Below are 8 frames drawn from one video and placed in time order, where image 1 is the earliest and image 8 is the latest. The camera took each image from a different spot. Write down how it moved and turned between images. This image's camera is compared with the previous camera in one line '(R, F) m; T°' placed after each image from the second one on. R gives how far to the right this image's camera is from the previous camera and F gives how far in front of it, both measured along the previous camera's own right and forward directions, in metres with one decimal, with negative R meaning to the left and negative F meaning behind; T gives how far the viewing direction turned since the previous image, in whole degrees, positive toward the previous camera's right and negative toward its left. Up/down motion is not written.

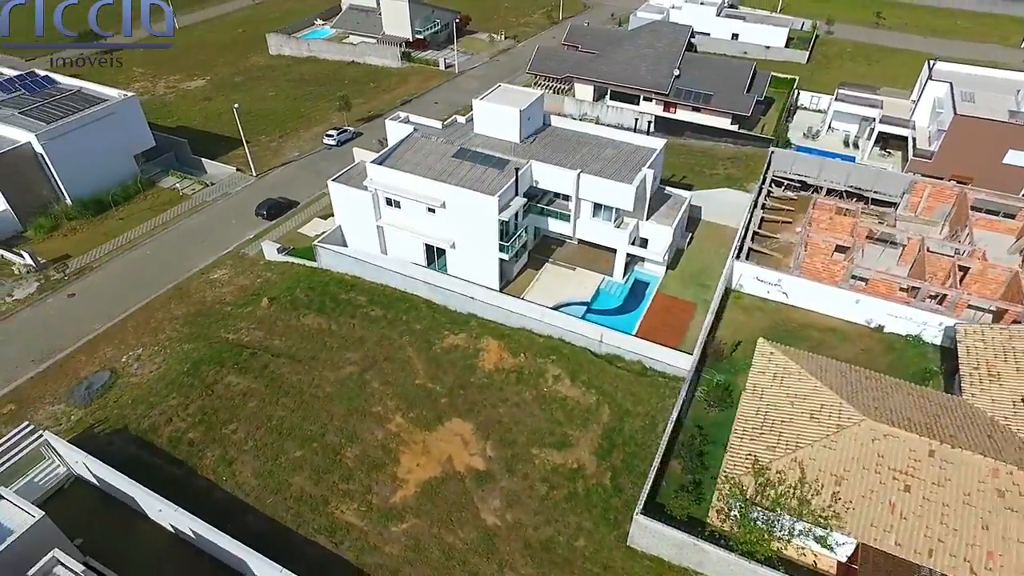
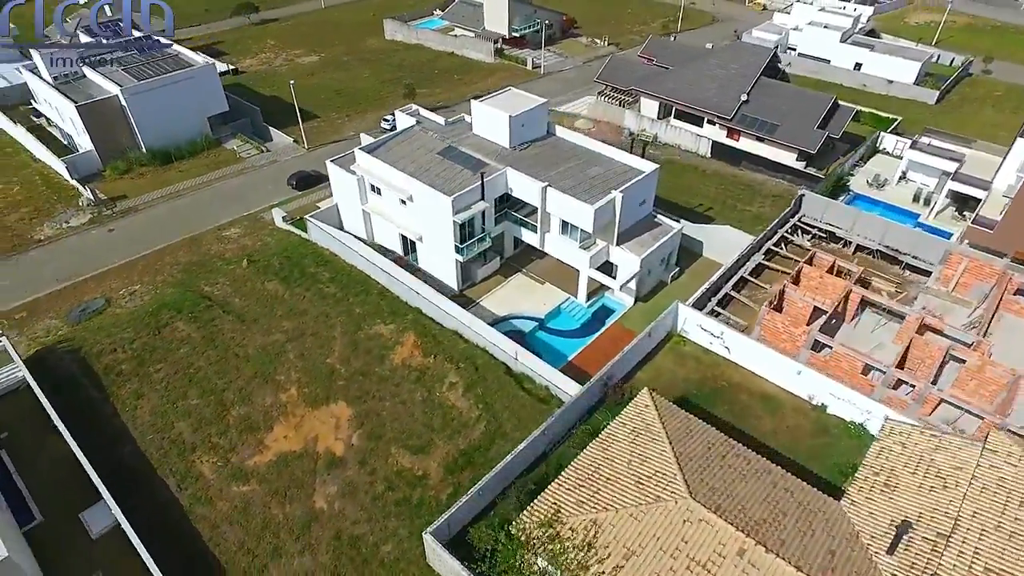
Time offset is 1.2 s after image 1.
(+8.8, +1.1) m; -12°
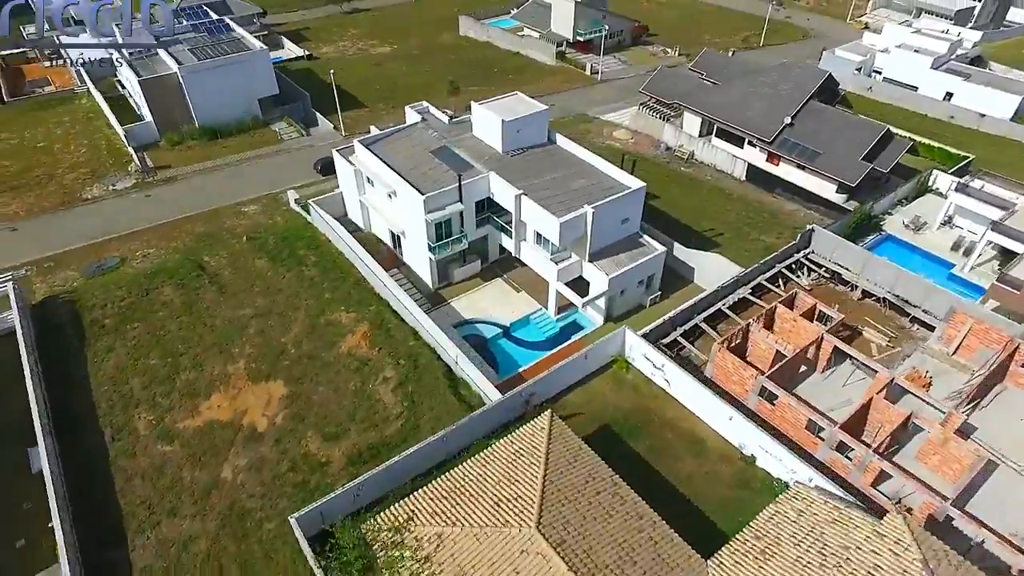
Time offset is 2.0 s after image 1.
(+5.9, +0.5) m; -8°
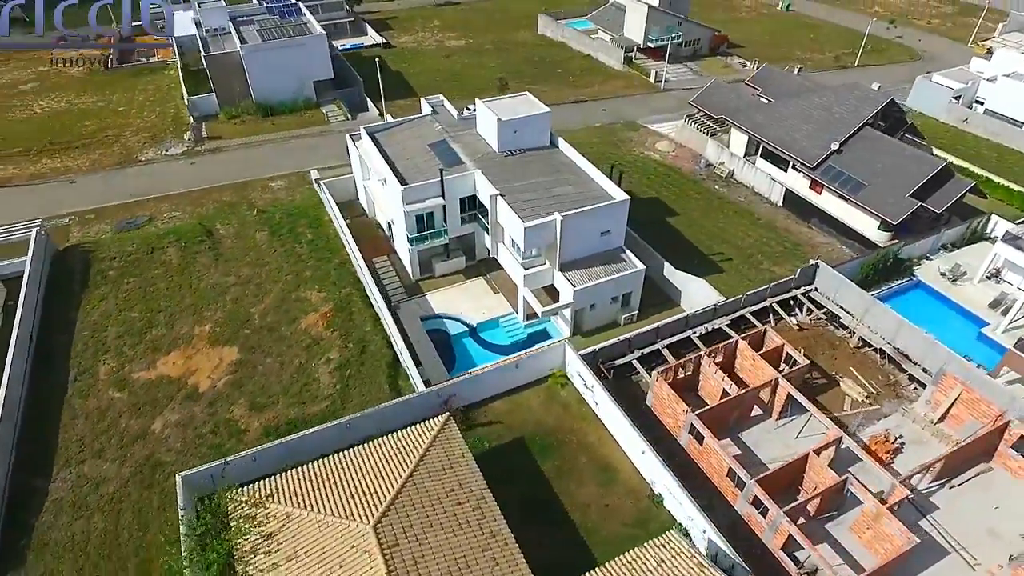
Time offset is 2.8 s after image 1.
(+5.9, +0.8) m; -9°
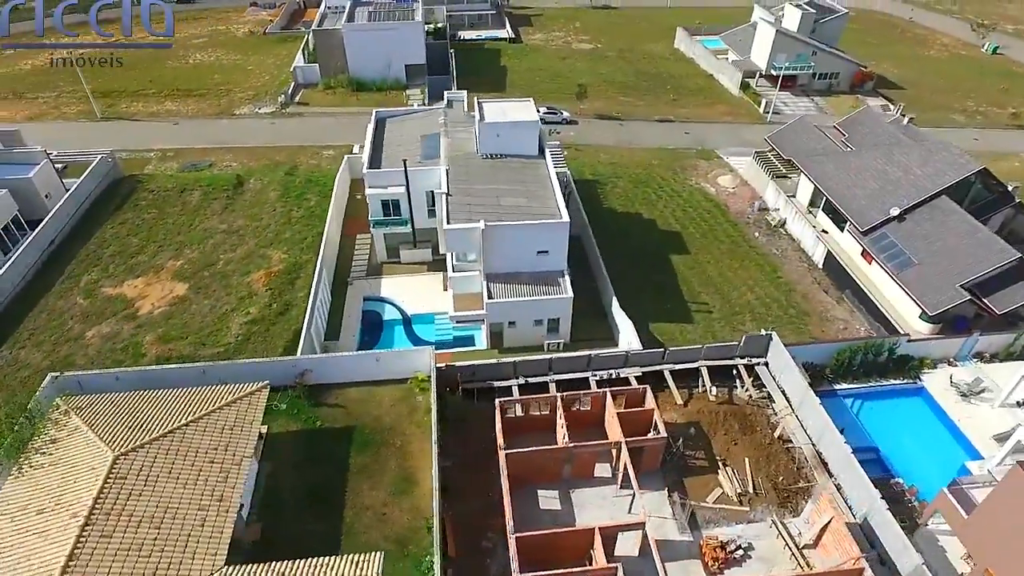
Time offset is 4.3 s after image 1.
(+10.8, +1.8) m; -15°
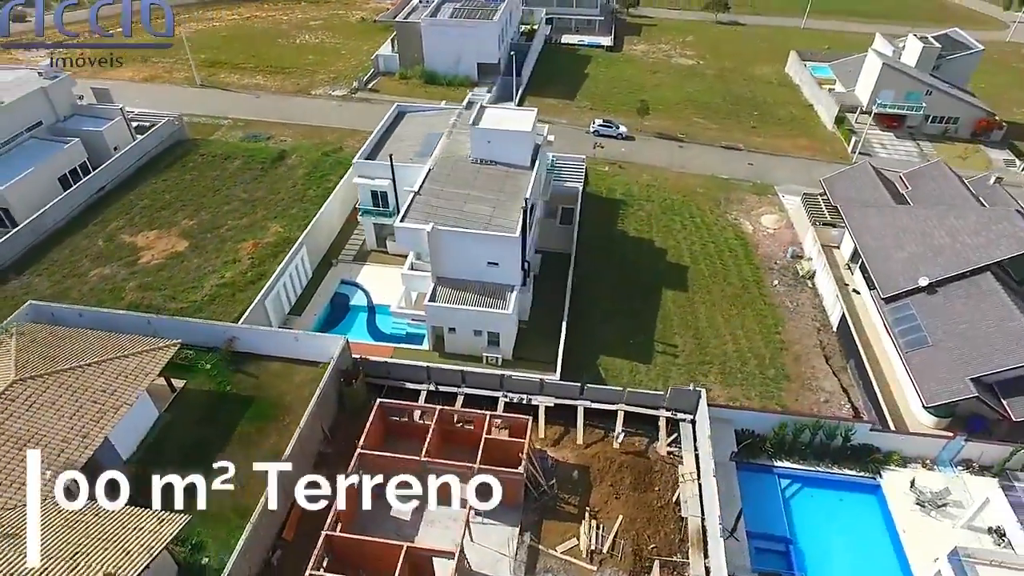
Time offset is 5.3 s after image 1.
(+7.9, +1.1) m; -11°
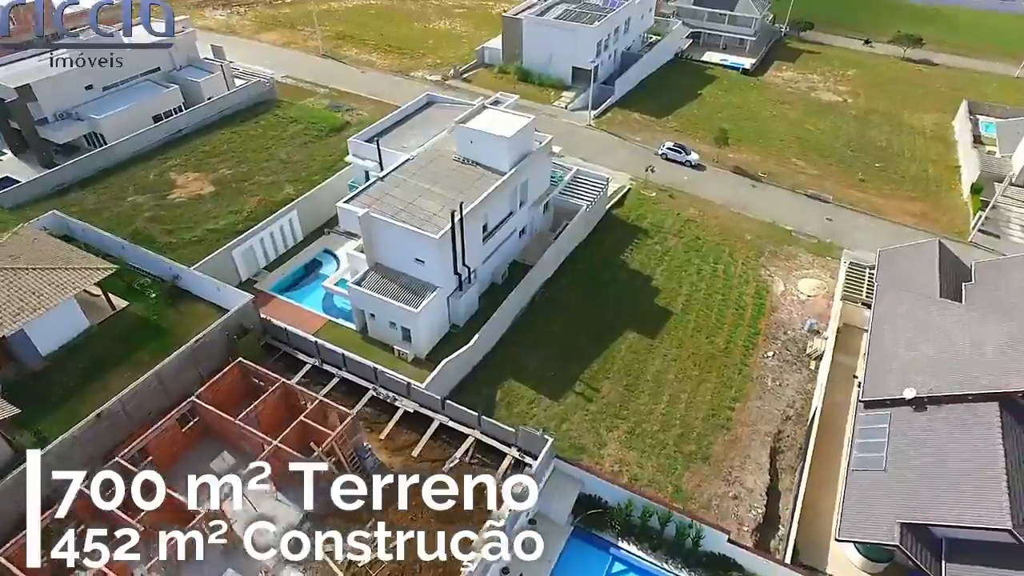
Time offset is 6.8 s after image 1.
(+10.7, +2.2) m; -15°
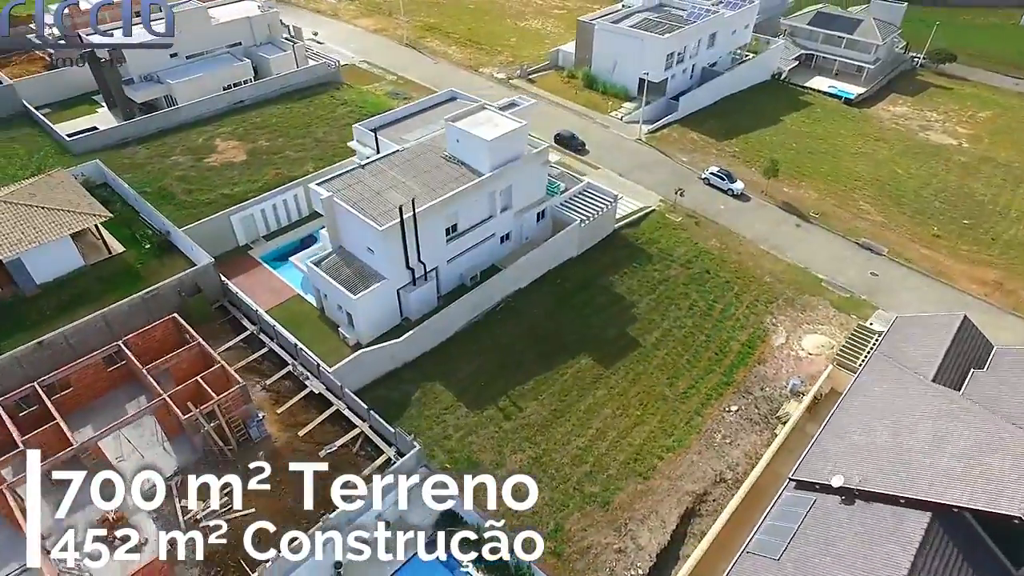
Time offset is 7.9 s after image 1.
(+7.7, +1.3) m; -11°
